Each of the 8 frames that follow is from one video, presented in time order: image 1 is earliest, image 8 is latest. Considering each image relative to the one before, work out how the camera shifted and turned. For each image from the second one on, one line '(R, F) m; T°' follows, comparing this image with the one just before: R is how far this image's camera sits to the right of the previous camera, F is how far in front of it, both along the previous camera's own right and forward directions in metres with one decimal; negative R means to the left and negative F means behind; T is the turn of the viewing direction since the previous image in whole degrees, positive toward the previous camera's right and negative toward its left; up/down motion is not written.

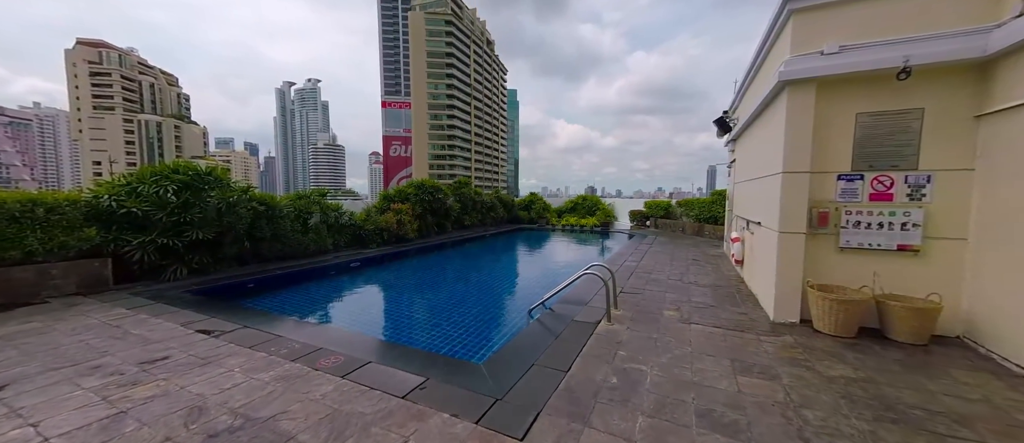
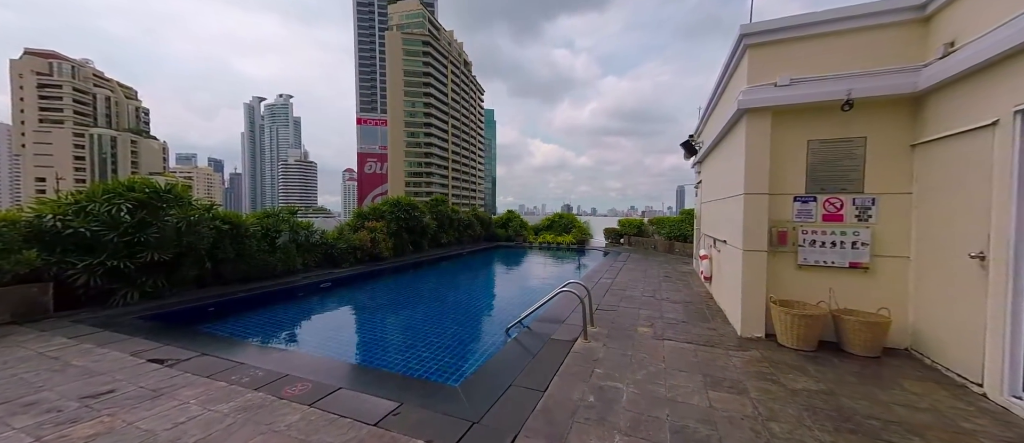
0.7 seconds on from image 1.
(0.0, 0.0) m; +4°
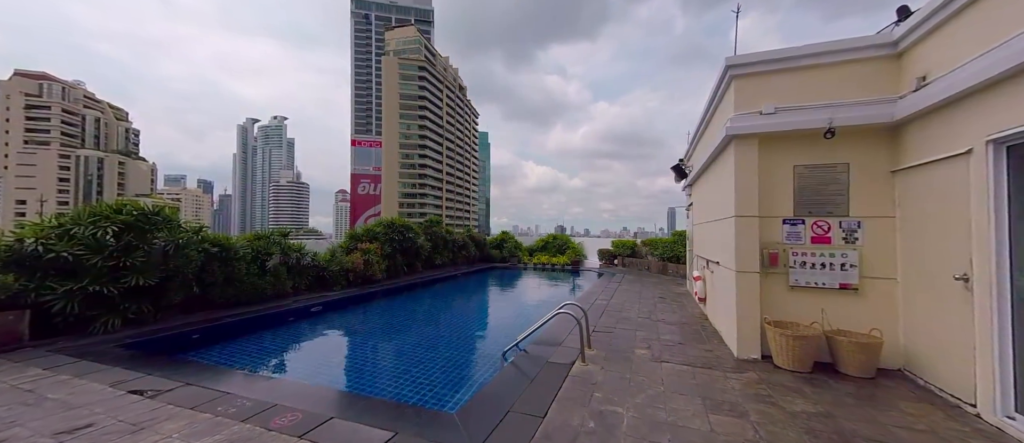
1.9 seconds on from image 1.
(0.0, 0.0) m; +1°
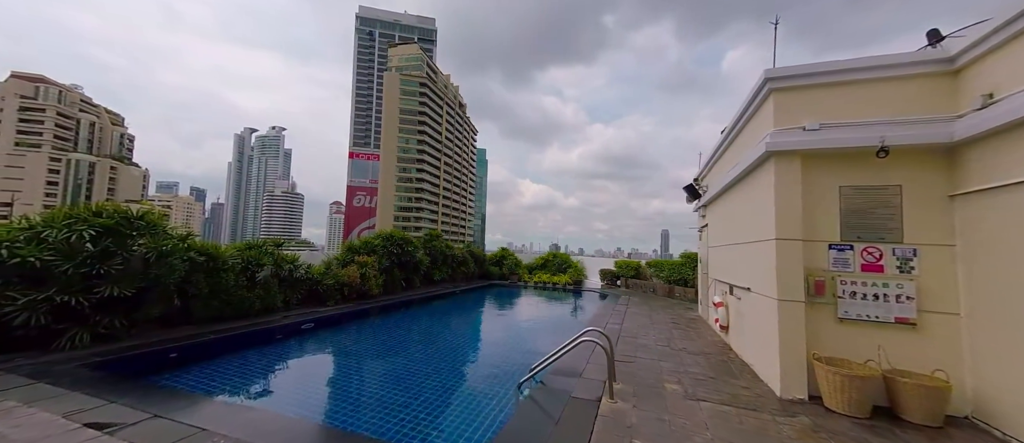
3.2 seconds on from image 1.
(-0.3, +0.3) m; +1°
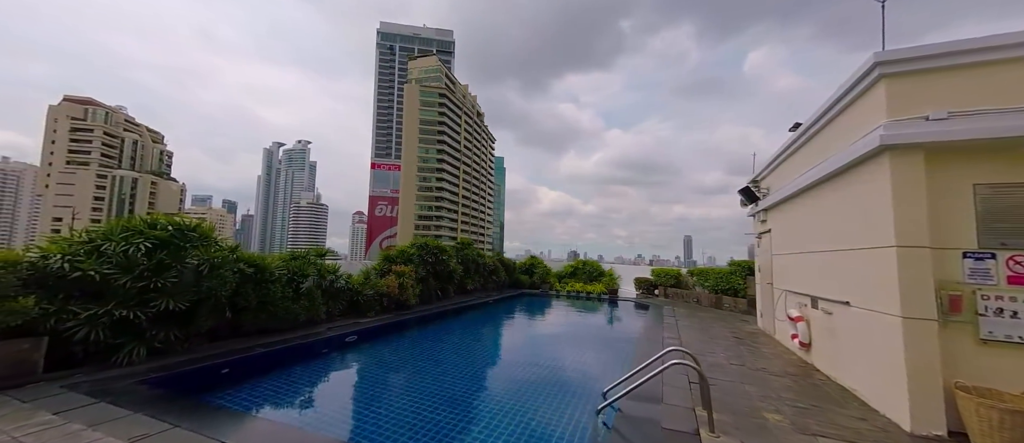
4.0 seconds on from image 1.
(-0.5, +0.3) m; -3°
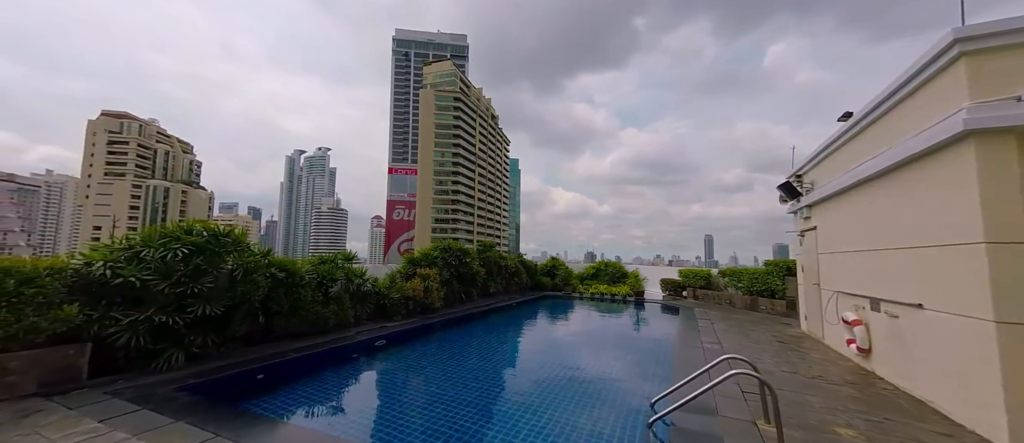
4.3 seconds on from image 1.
(-0.2, +0.1) m; -3°
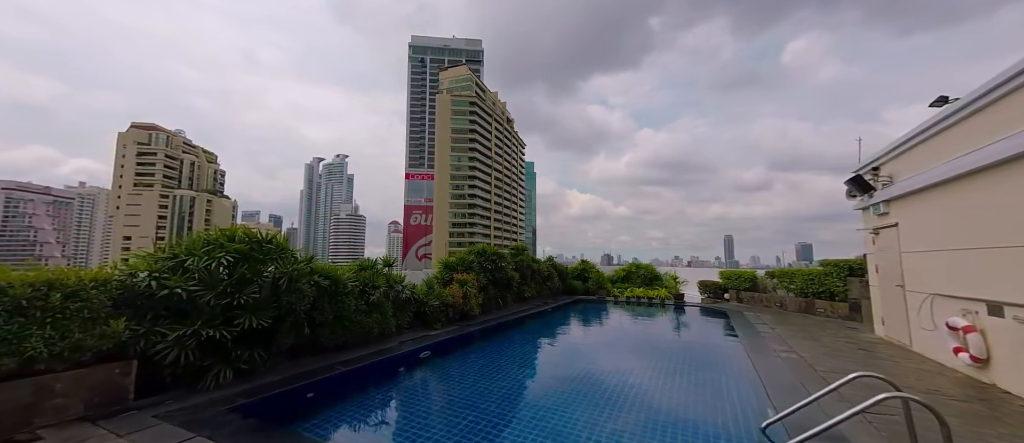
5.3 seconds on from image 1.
(-0.6, +0.4) m; -2°
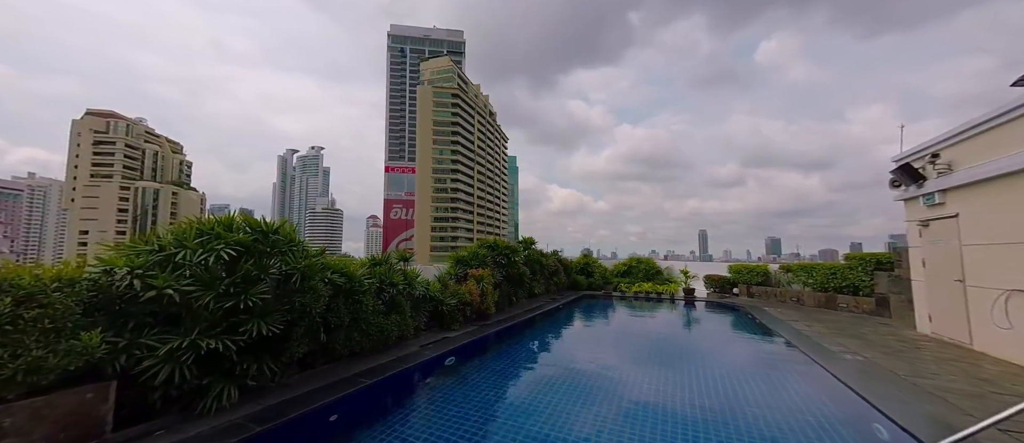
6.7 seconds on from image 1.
(-0.9, +0.6) m; +3°
